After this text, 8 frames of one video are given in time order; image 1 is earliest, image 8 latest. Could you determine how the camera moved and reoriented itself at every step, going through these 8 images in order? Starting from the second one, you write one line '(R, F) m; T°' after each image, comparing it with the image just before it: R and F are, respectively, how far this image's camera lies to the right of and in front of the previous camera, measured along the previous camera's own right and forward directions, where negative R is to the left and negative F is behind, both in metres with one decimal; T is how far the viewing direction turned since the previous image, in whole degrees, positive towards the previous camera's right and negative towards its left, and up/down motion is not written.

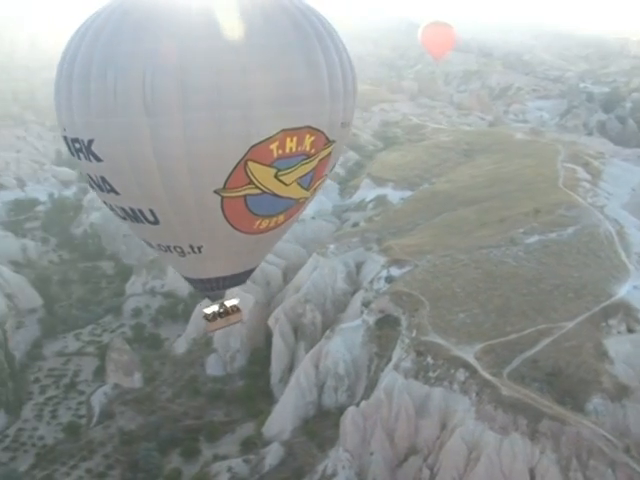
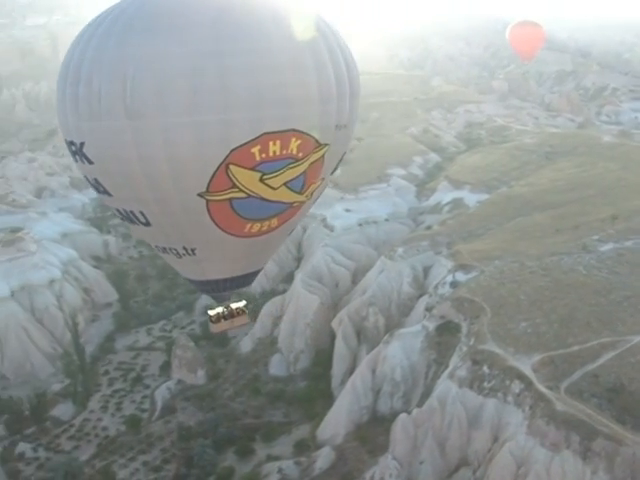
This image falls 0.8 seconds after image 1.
(+1.2, +0.3) m; -8°
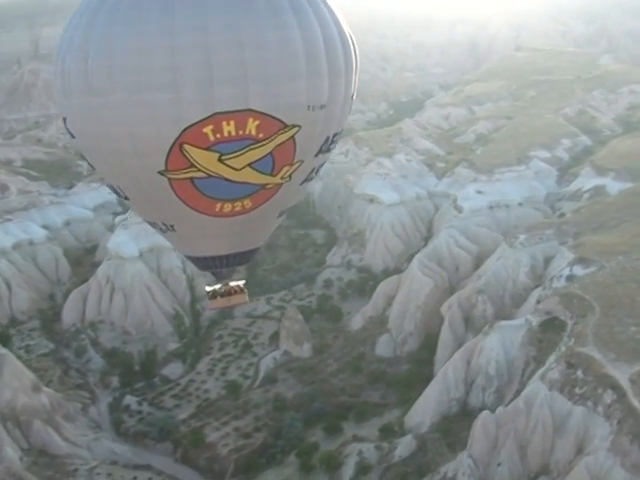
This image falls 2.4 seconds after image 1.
(+2.2, +0.6) m; -14°
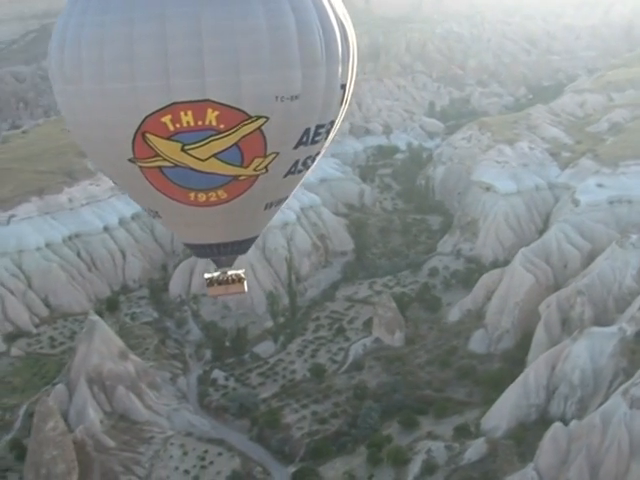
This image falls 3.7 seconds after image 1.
(+1.8, +0.5) m; -12°
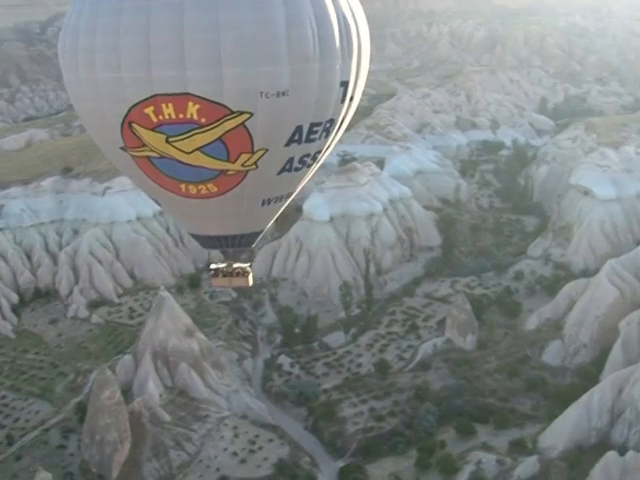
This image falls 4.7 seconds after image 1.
(+1.3, +0.4) m; -9°
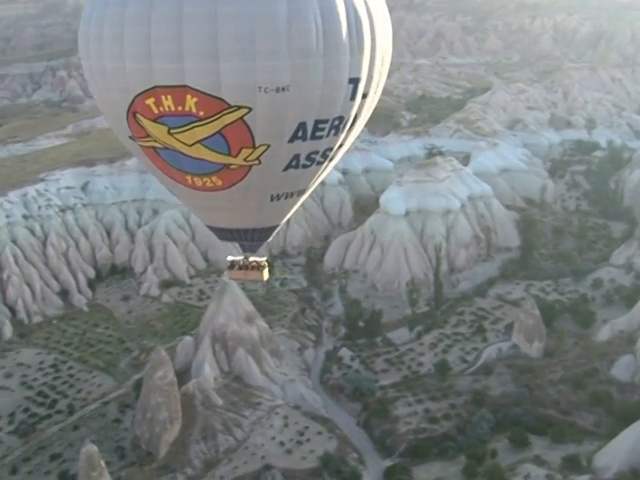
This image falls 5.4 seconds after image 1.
(+1.0, +0.3) m; -7°
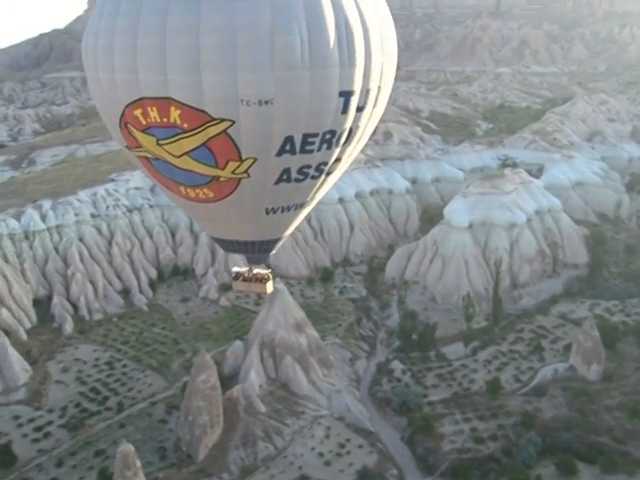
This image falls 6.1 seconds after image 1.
(+0.9, +0.2) m; -6°
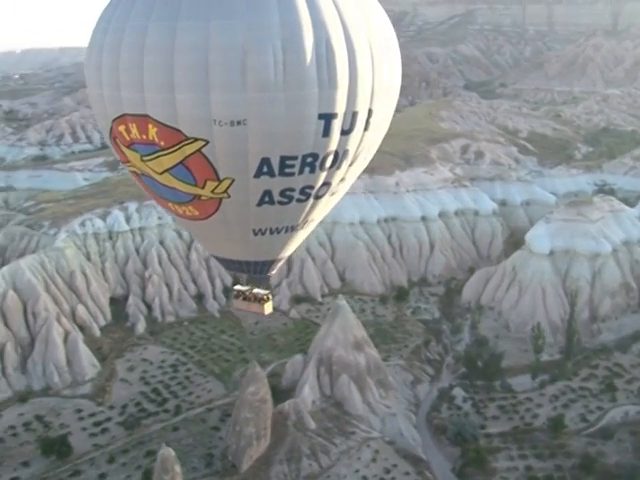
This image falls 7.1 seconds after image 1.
(+1.2, +0.3) m; -8°
